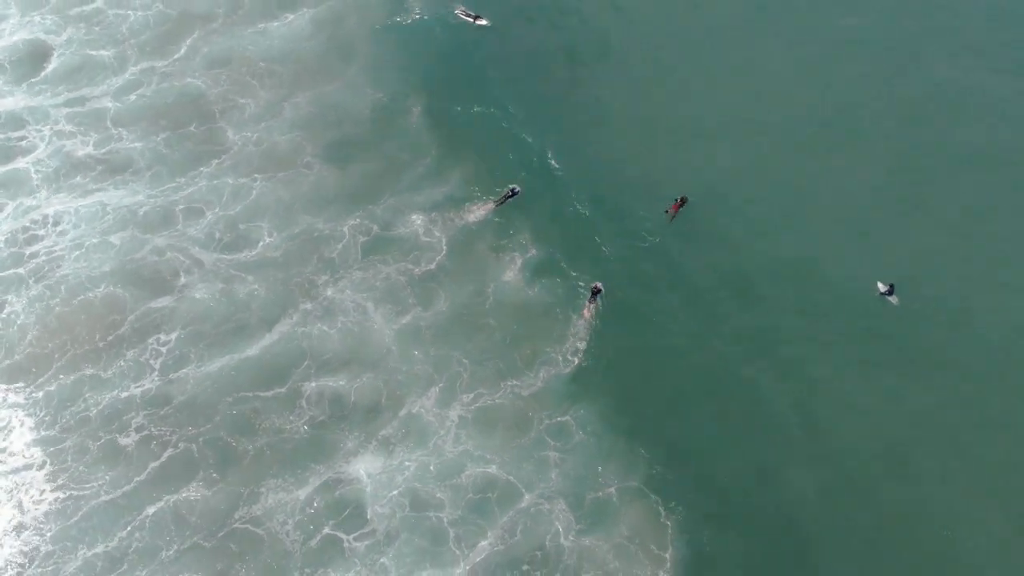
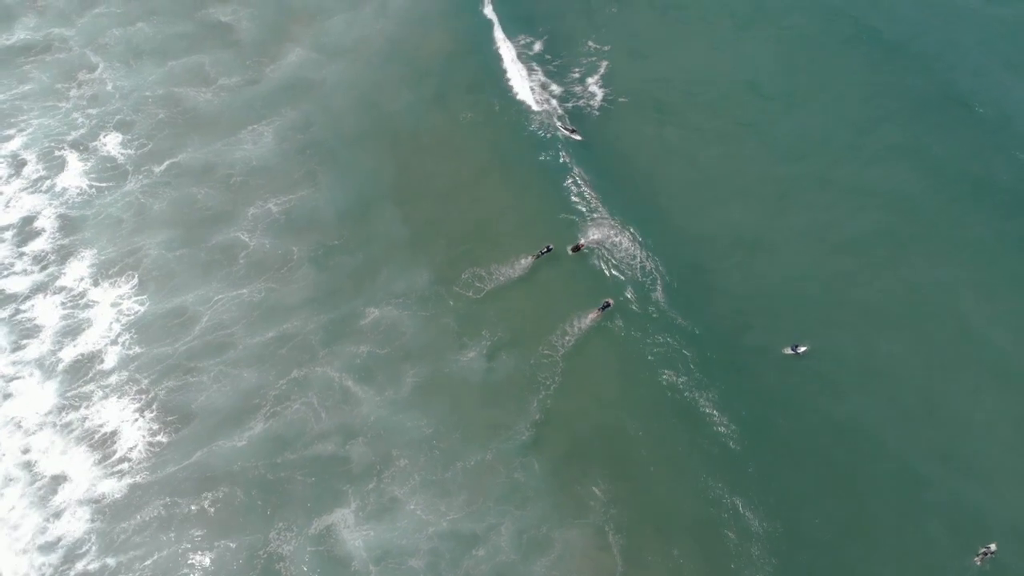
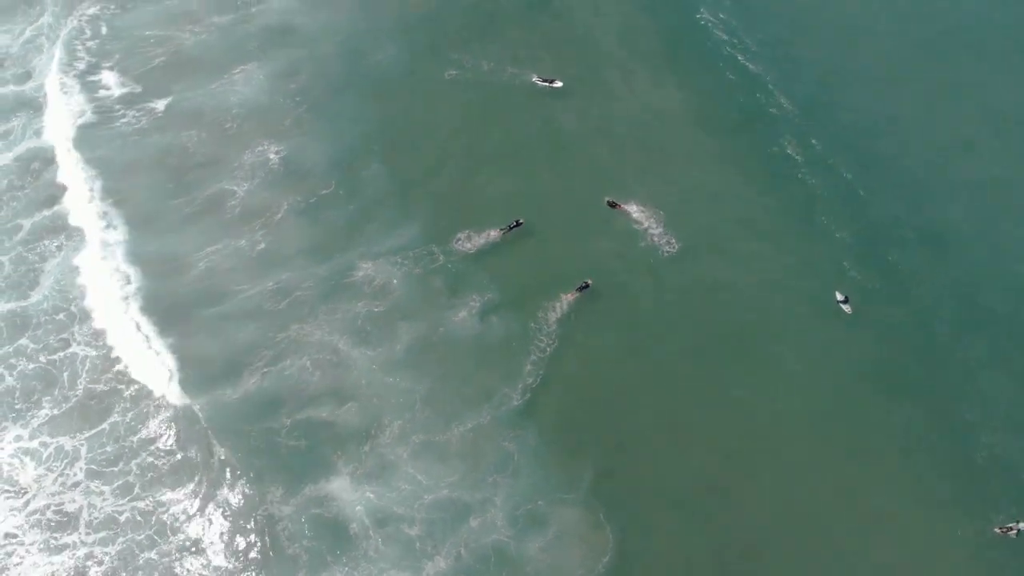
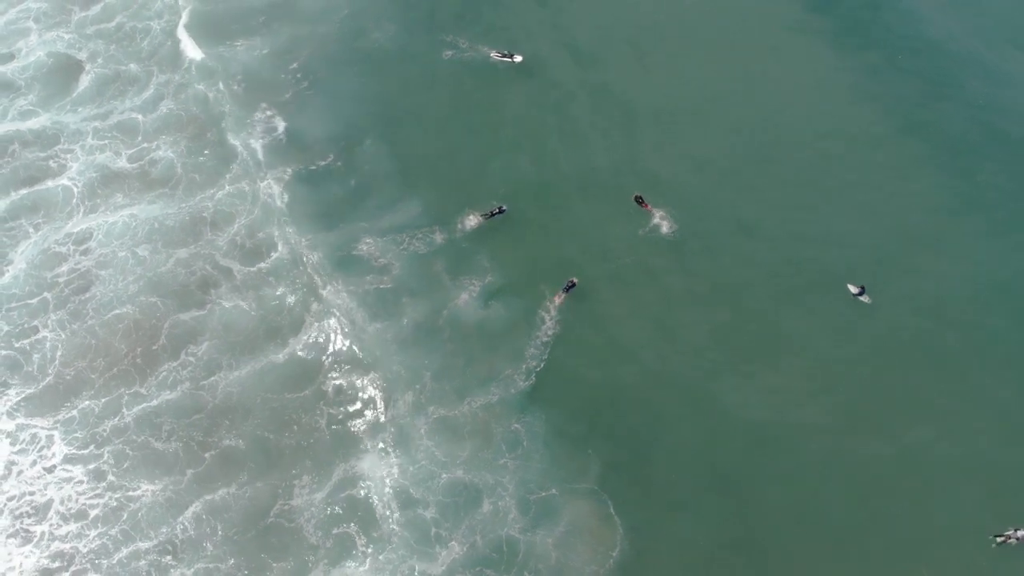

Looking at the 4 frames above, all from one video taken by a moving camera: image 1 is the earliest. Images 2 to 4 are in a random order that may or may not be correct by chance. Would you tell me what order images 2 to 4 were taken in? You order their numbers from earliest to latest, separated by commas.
4, 3, 2
